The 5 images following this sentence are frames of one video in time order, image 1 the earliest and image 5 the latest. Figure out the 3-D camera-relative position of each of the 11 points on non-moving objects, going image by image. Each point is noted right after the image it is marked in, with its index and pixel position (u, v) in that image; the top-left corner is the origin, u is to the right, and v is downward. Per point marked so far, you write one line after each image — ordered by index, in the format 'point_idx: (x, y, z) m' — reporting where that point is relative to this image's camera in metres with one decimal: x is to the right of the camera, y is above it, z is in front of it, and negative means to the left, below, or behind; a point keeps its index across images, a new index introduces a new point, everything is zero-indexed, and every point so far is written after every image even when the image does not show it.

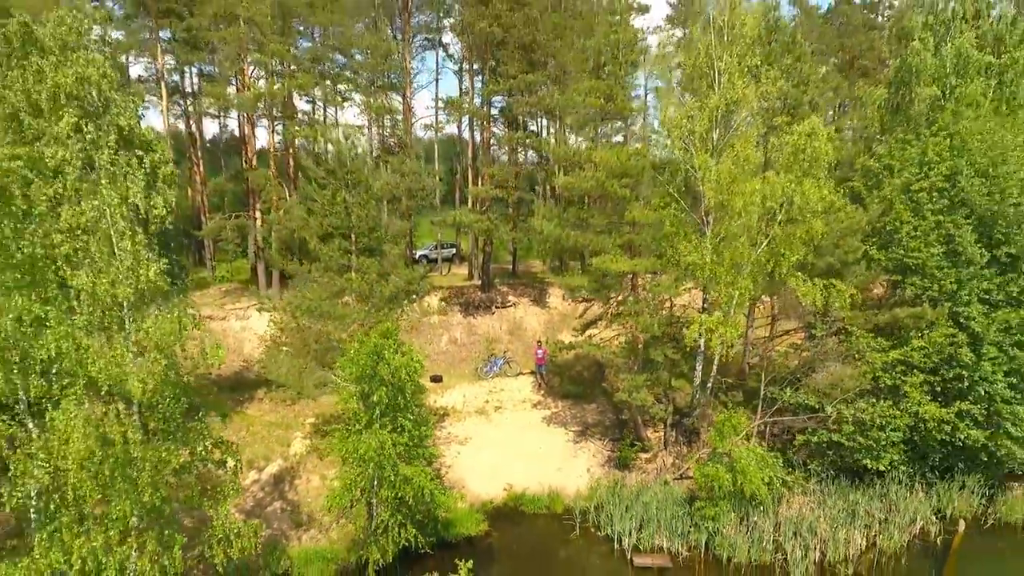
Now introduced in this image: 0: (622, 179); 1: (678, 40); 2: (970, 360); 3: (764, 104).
0: (+2.7, +2.7, +16.2) m
1: (+4.0, +5.8, +15.6) m
2: (+10.3, -1.6, +14.5) m
3: (+5.9, +4.3, +15.3) m
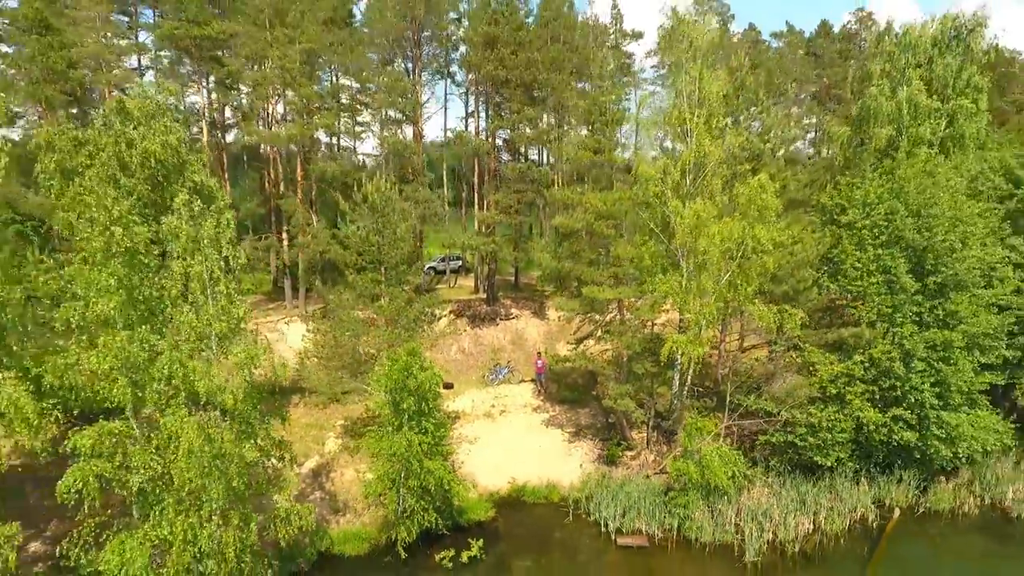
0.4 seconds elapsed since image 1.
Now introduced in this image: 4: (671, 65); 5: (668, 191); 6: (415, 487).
0: (+2.8, +2.0, +18.9) m
1: (+4.1, +5.1, +18.3) m
2: (+10.3, -2.2, +17.2) m
3: (+6.0, +3.6, +18.0) m
4: (+4.4, +6.1, +18.0) m
5: (+4.1, +2.5, +17.5) m
6: (-2.3, -4.8, +15.8) m
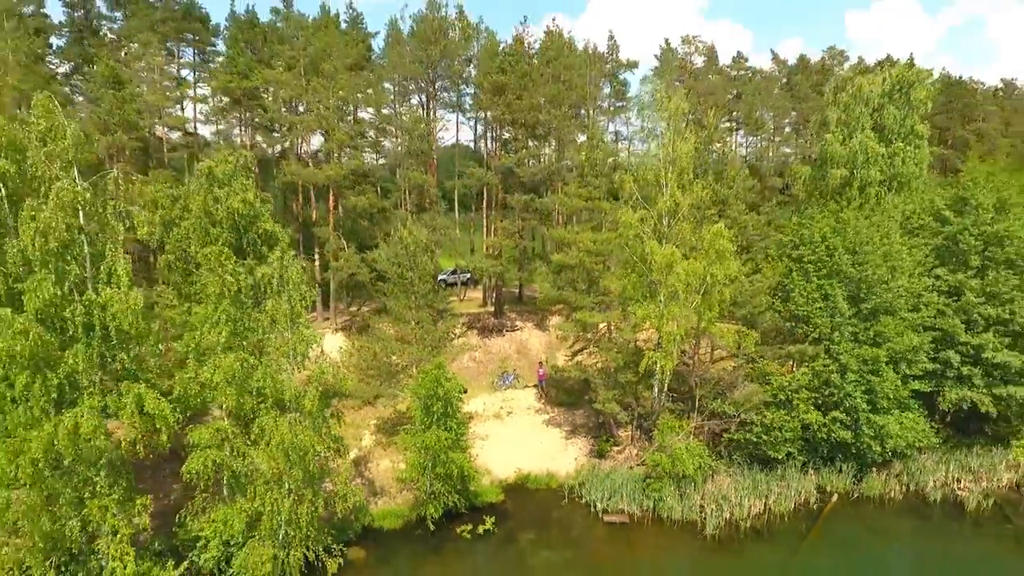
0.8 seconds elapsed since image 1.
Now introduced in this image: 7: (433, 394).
0: (+3.0, +1.2, +22.7) m
1: (+4.3, +4.3, +22.0) m
2: (+10.5, -3.0, +20.9) m
3: (+6.2, +2.8, +21.7) m
4: (+4.7, +5.3, +21.7) m
5: (+4.3, +1.7, +21.2) m
6: (-2.1, -5.6, +19.6) m
7: (-2.3, -3.2, +19.5) m
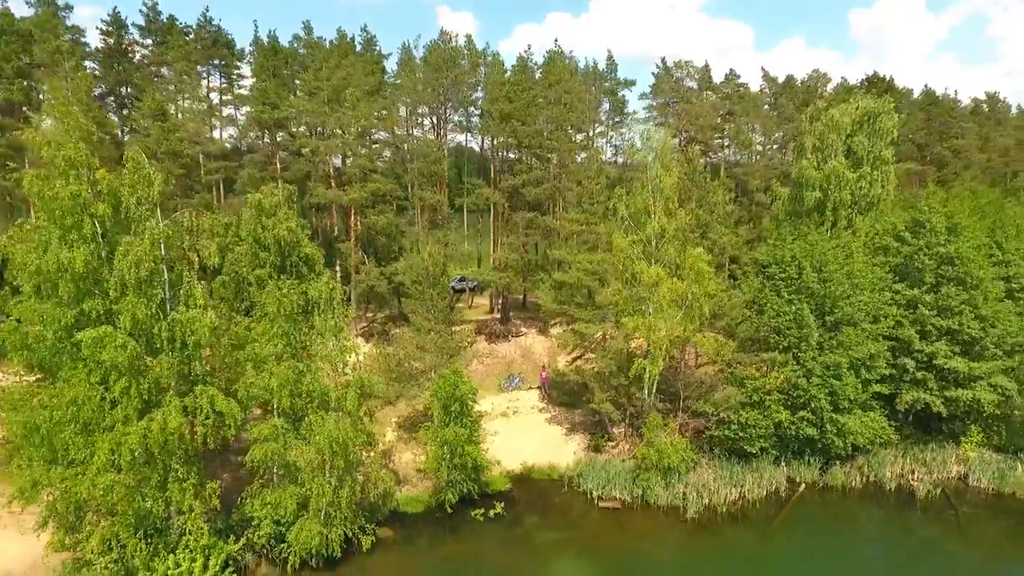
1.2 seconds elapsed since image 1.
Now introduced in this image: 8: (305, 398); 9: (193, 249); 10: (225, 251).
0: (+3.3, +0.7, +25.6) m
1: (+4.5, +3.8, +24.9) m
2: (+10.8, -3.6, +23.8) m
3: (+6.4, +2.3, +24.6) m
4: (+4.9, +4.8, +24.6) m
5: (+4.5, +1.1, +24.1) m
6: (-1.9, -6.1, +22.6) m
7: (-2.1, -3.7, +22.4) m
8: (-6.0, -3.3, +19.5) m
9: (-9.3, +1.1, +19.1) m
10: (-8.7, +1.1, +19.9) m
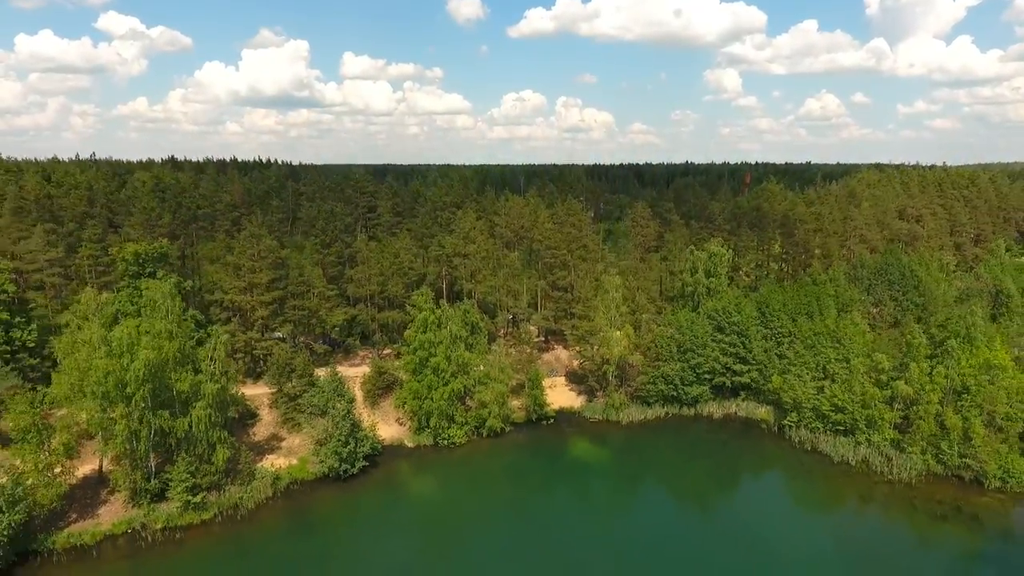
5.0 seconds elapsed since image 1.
0: (+7.4, -3.8, +62.3) m
1: (+8.7, -0.7, +61.5) m
2: (+14.9, -8.2, +60.5) m
3: (+10.6, -2.3, +61.3) m
4: (+9.0, +0.2, +61.2) m
5: (+8.7, -3.4, +60.8) m
6: (+2.2, -10.7, +59.5) m
7: (+2.0, -8.3, +59.3) m
8: (-2.0, -8.0, +56.4) m
9: (-5.2, -3.5, +56.0) m
10: (-4.6, -3.5, +56.8) m
